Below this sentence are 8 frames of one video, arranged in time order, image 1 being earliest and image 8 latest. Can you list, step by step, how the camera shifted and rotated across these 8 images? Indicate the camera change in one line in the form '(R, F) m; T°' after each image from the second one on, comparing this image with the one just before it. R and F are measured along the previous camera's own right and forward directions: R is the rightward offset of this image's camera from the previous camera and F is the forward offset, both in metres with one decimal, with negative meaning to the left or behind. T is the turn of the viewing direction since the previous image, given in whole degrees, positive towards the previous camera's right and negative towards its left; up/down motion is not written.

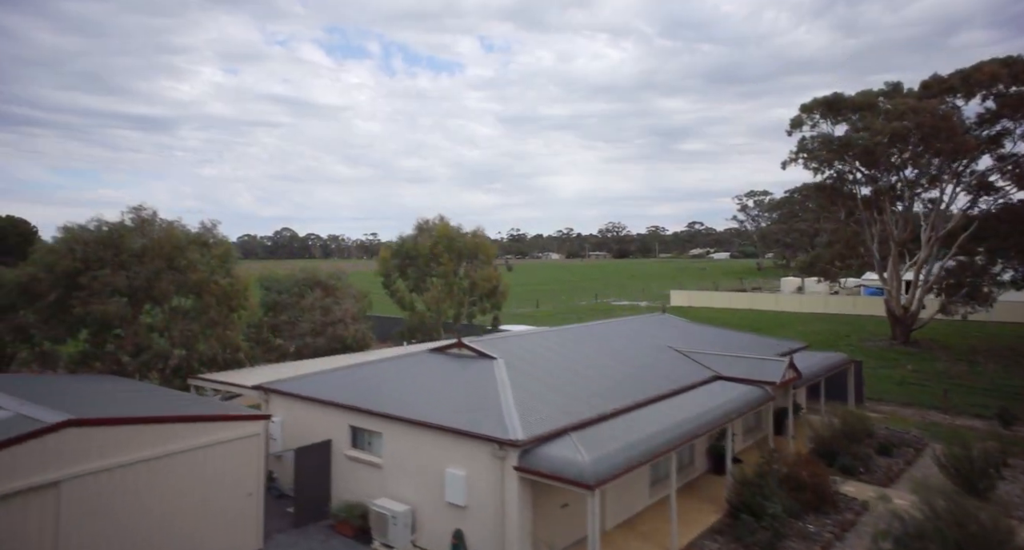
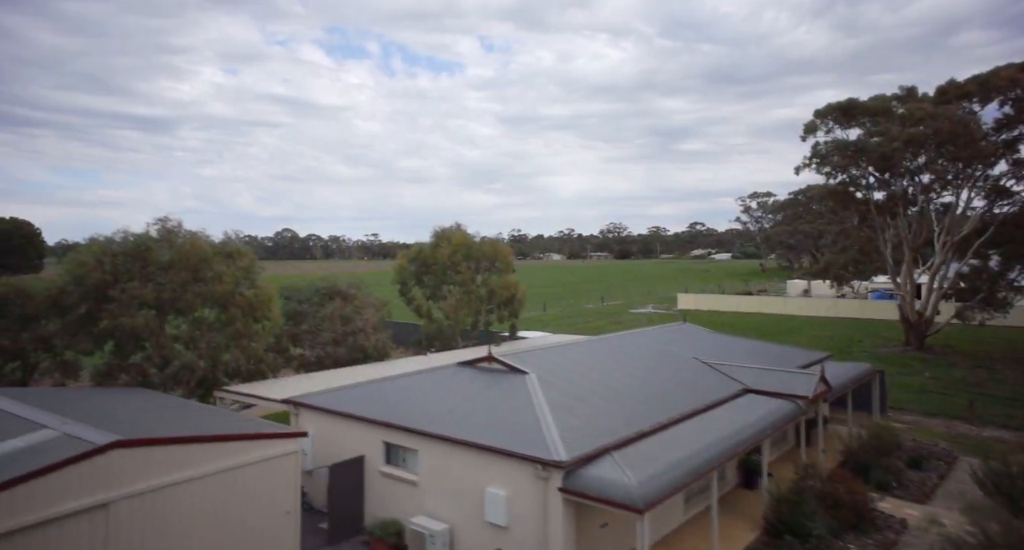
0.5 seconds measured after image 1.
(-0.5, +0.1) m; 0°
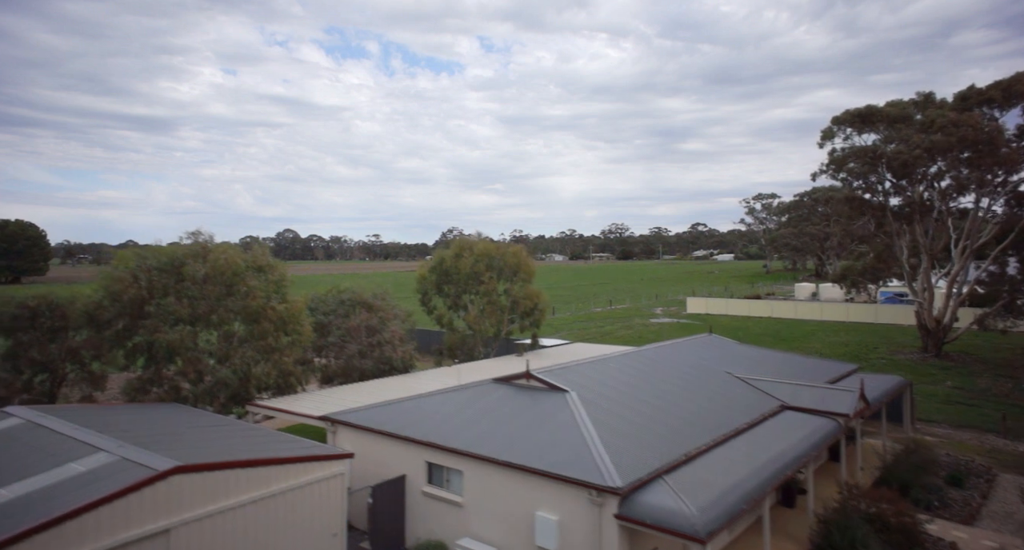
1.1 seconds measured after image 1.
(-0.6, +0.1) m; -1°
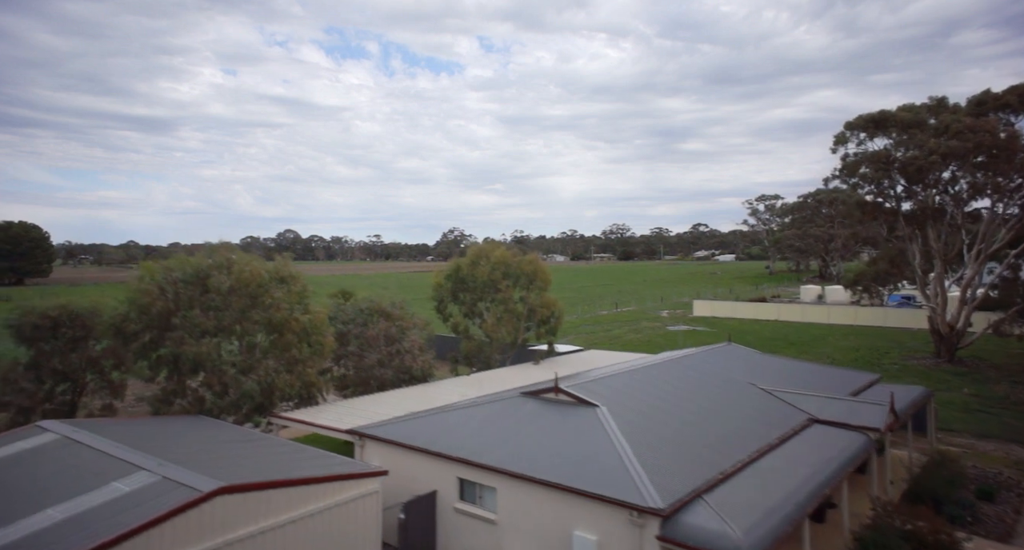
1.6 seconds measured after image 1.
(-0.5, 0.0) m; 0°
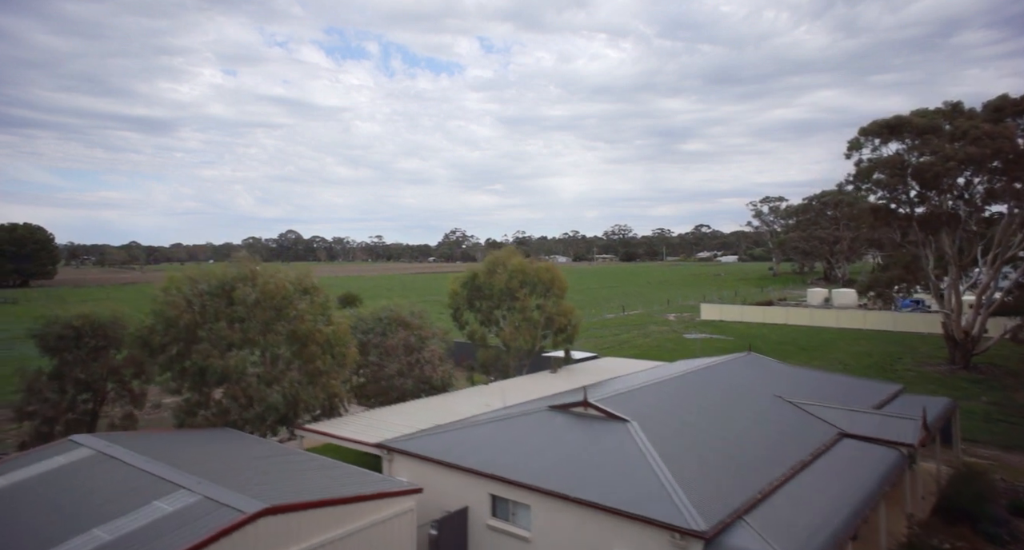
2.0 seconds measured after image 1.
(-0.5, 0.0) m; -1°
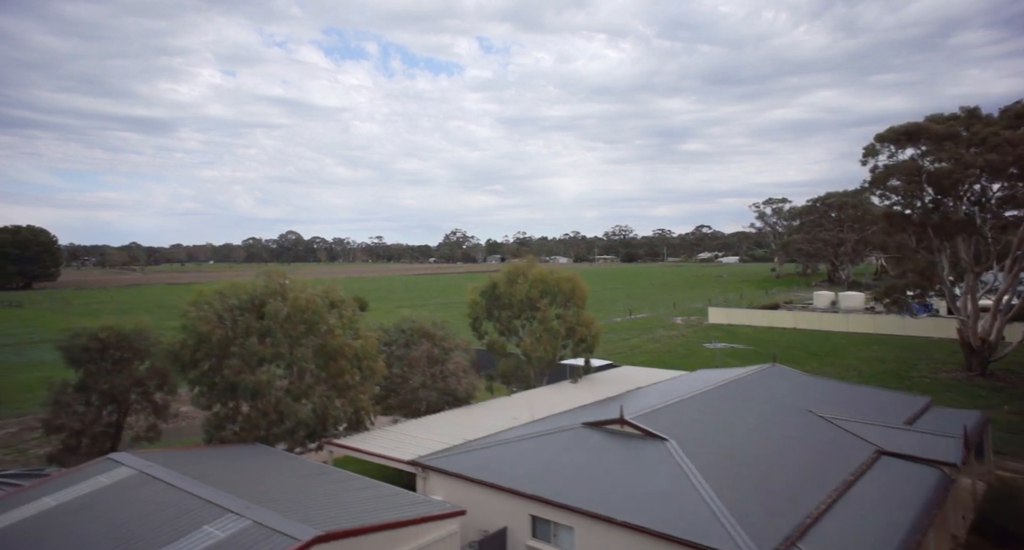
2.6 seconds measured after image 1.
(-0.6, +0.1) m; 0°
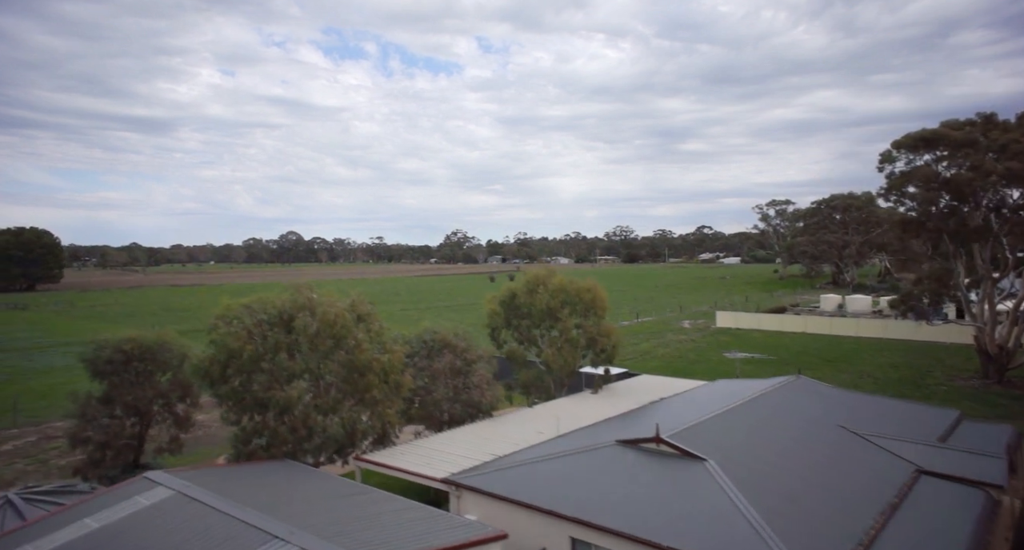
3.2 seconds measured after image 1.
(-0.6, +0.1) m; -1°
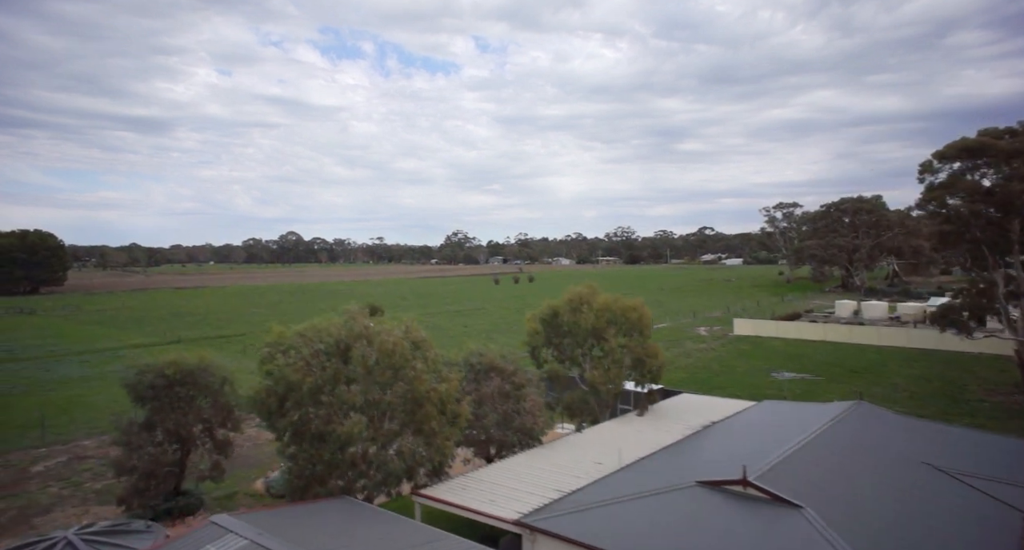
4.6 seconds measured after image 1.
(-1.3, +0.7) m; -1°
